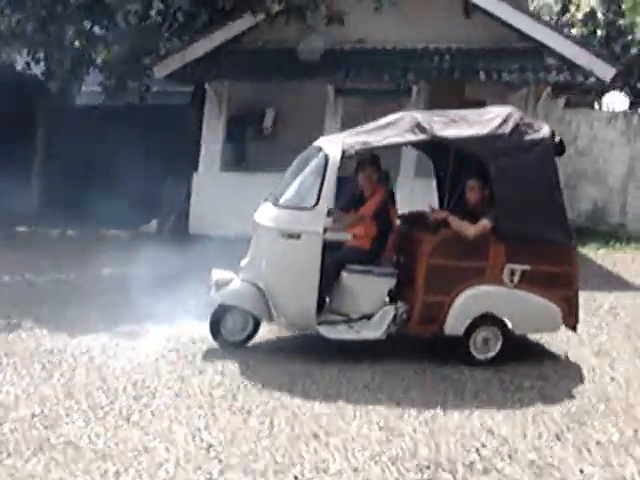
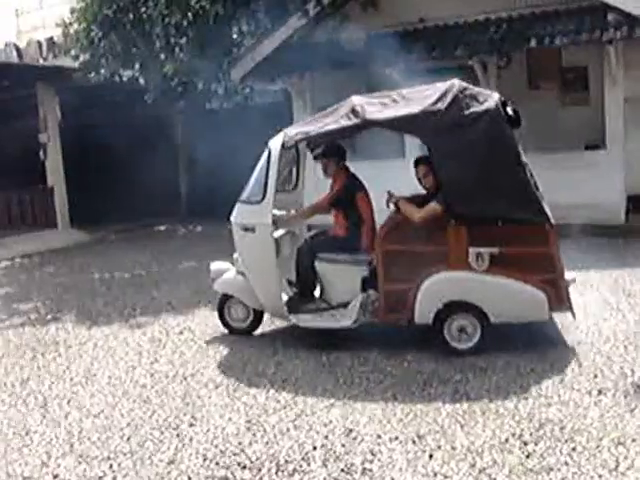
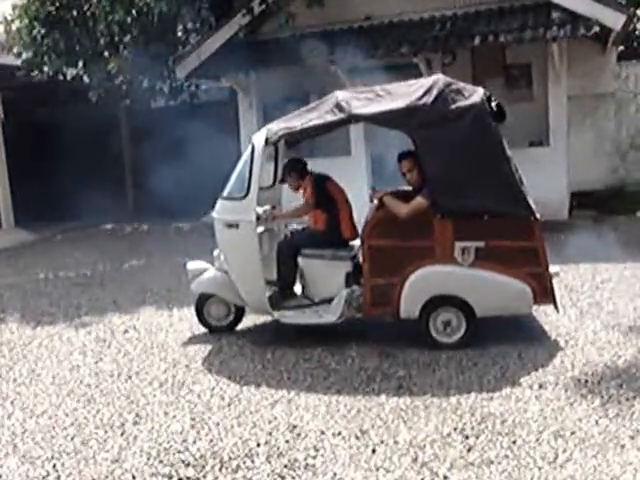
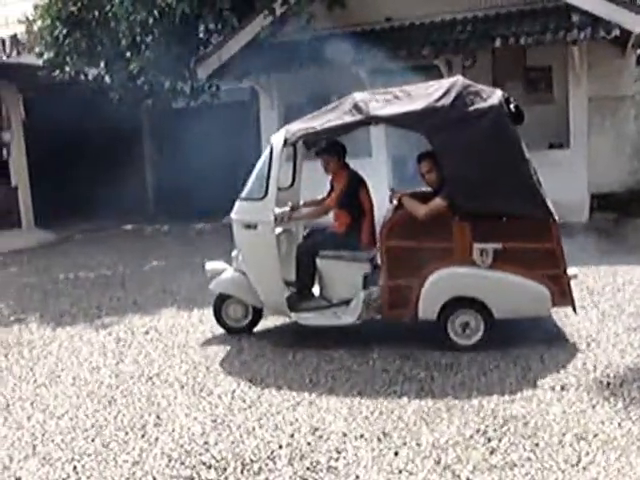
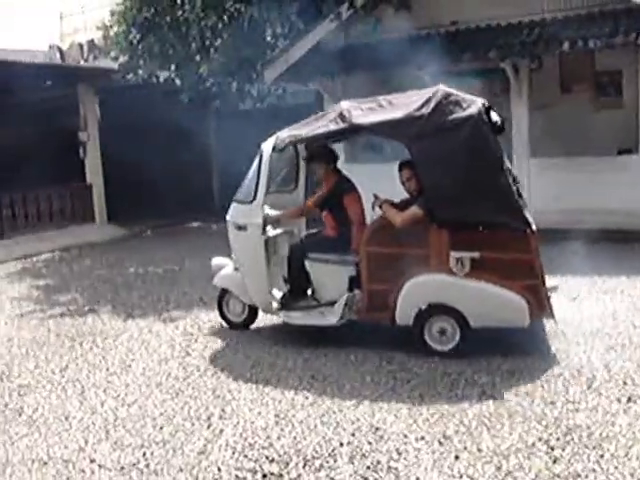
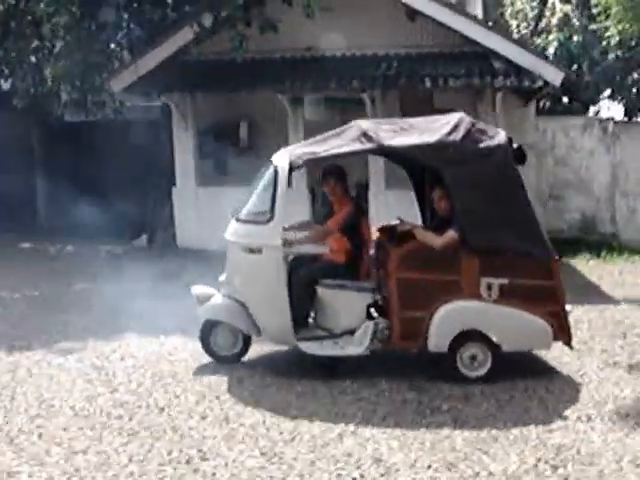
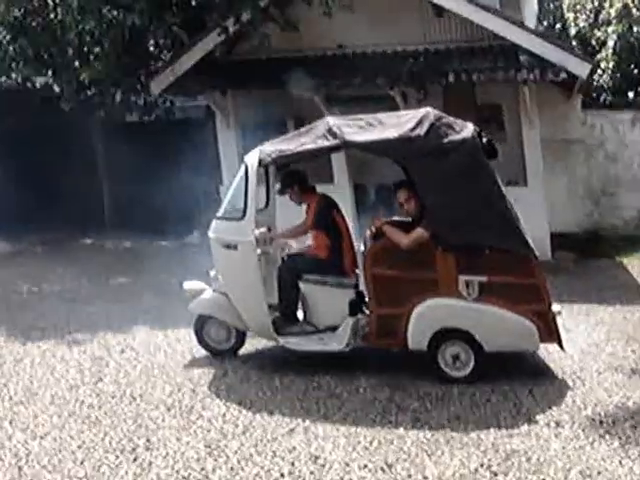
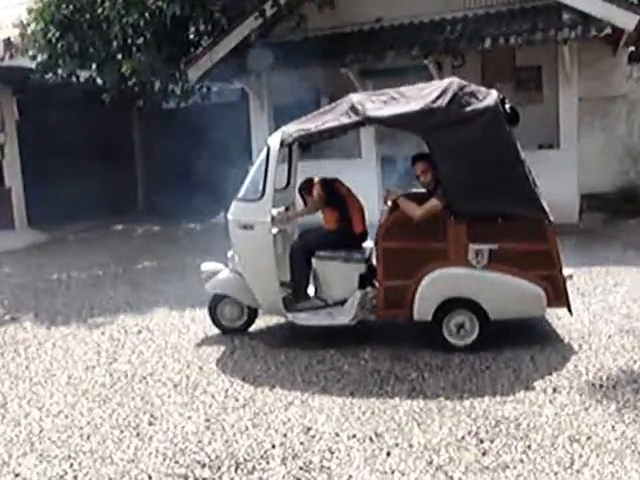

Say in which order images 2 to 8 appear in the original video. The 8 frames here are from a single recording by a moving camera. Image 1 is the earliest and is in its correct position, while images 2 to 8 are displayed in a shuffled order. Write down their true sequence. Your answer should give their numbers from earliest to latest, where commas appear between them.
6, 7, 8, 3, 4, 2, 5
